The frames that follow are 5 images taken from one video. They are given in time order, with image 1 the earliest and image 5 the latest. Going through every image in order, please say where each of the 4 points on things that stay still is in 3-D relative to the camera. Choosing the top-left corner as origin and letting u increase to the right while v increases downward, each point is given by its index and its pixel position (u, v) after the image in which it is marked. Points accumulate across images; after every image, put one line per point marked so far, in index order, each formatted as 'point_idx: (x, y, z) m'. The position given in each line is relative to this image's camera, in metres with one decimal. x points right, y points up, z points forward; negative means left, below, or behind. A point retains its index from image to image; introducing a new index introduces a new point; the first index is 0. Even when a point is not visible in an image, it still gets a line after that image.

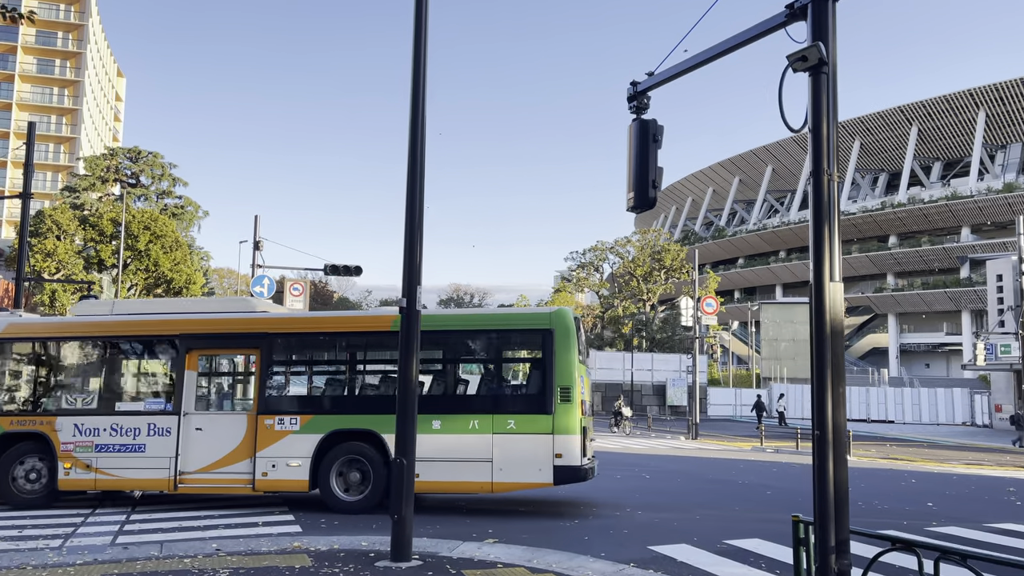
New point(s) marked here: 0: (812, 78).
0: (+1.6, +1.1, +4.2) m
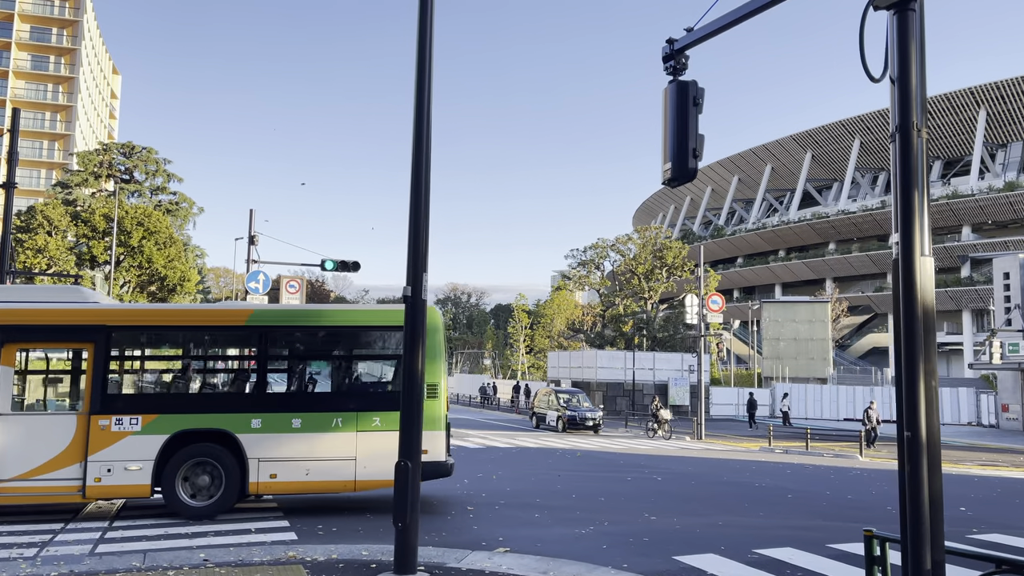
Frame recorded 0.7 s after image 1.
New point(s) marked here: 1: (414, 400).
0: (+1.7, +1.2, +3.6) m
1: (-0.8, -0.9, +6.9) m
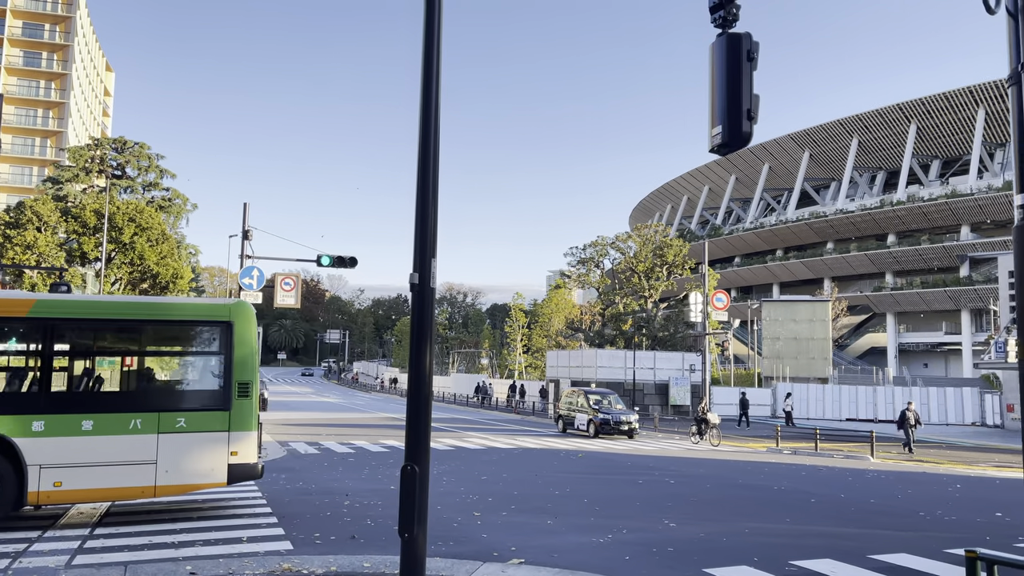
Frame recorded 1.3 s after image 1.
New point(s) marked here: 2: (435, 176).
0: (+1.9, +1.3, +3.0) m
1: (-0.7, -0.8, +6.2) m
2: (-0.6, +0.9, +6.6) m
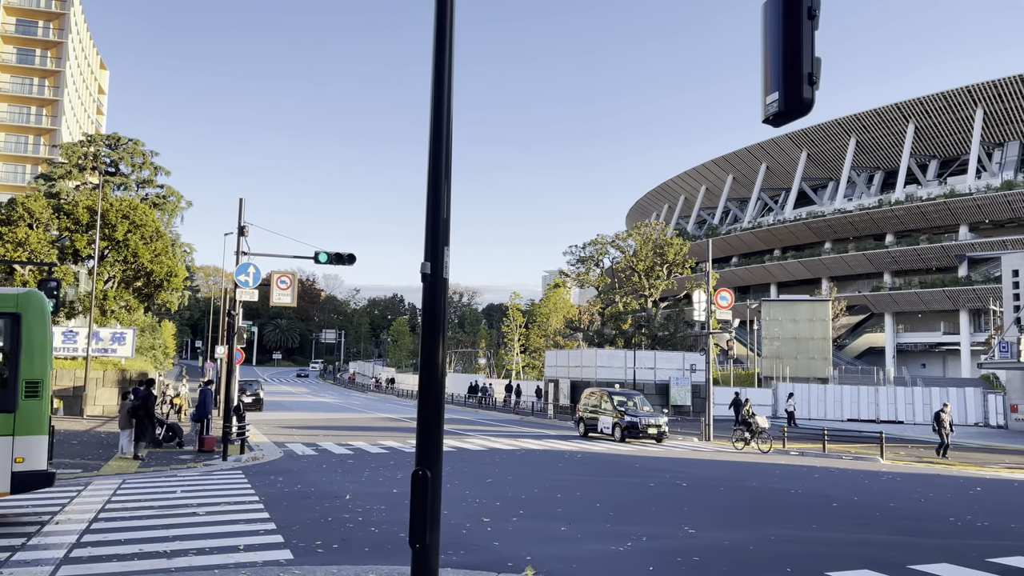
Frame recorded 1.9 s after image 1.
0: (+2.0, +1.4, +2.5) m
1: (-0.6, -0.8, +5.8) m
2: (-0.5, +1.0, +6.2) m
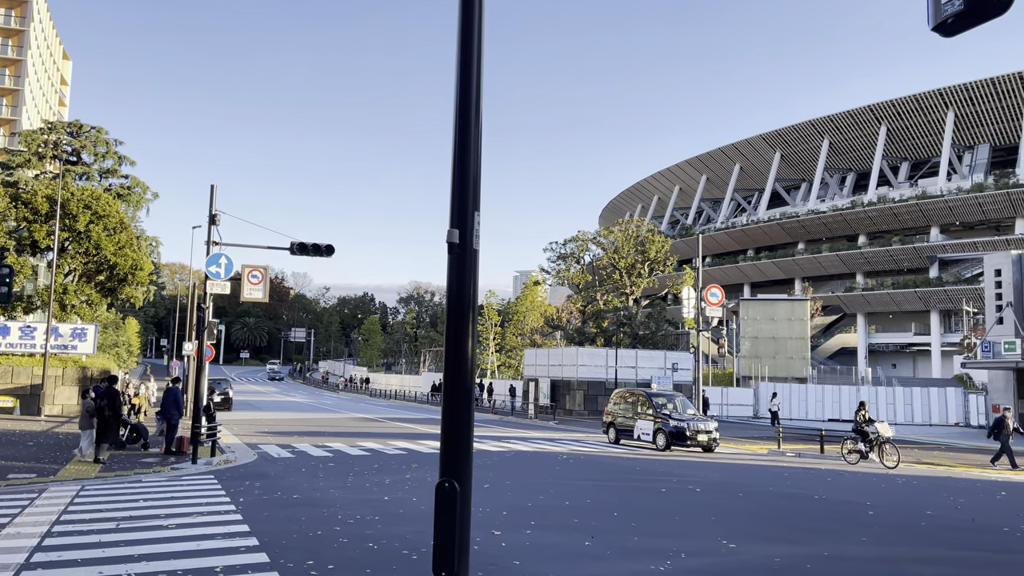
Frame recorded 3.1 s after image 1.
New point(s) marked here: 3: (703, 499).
0: (+2.4, +1.5, +1.6) m
1: (-0.3, -0.6, +4.7) m
2: (-0.2, +1.1, +5.1) m
3: (+2.5, -2.8, +10.7) m
